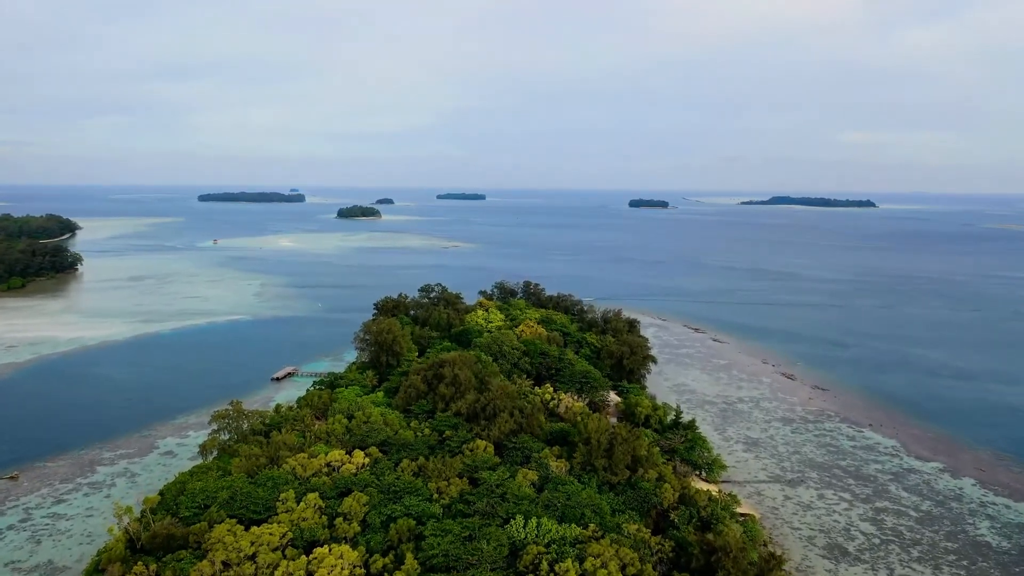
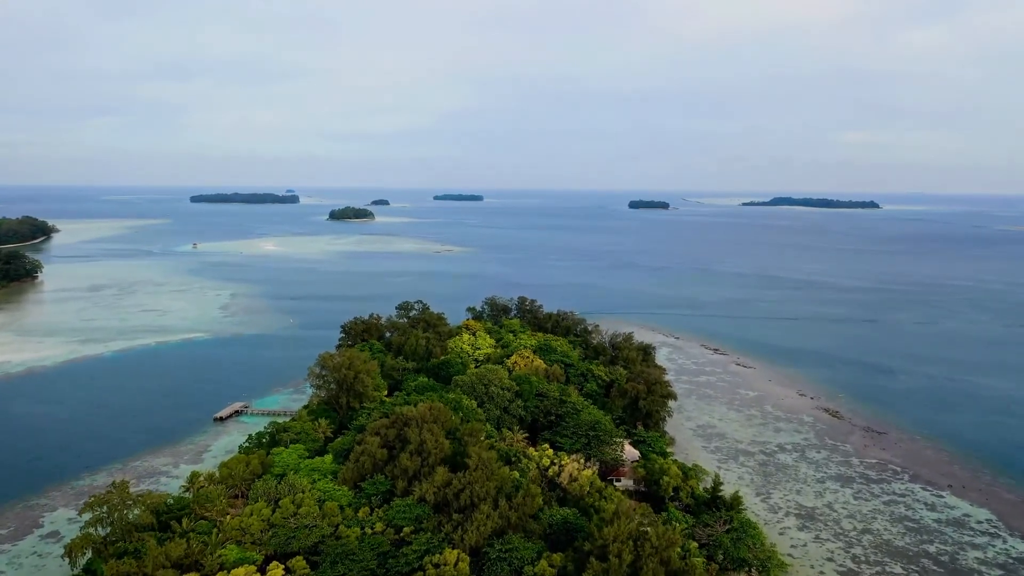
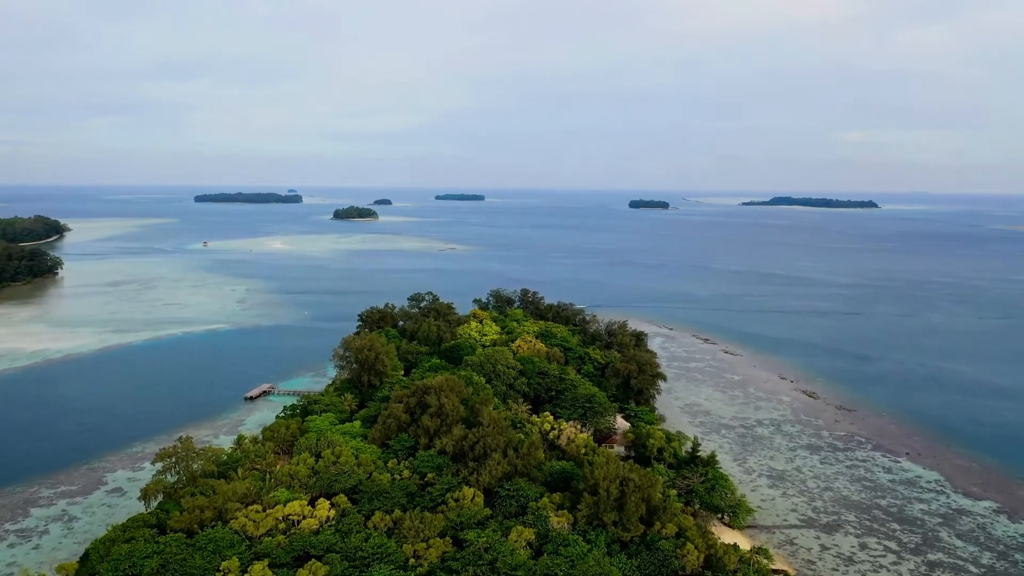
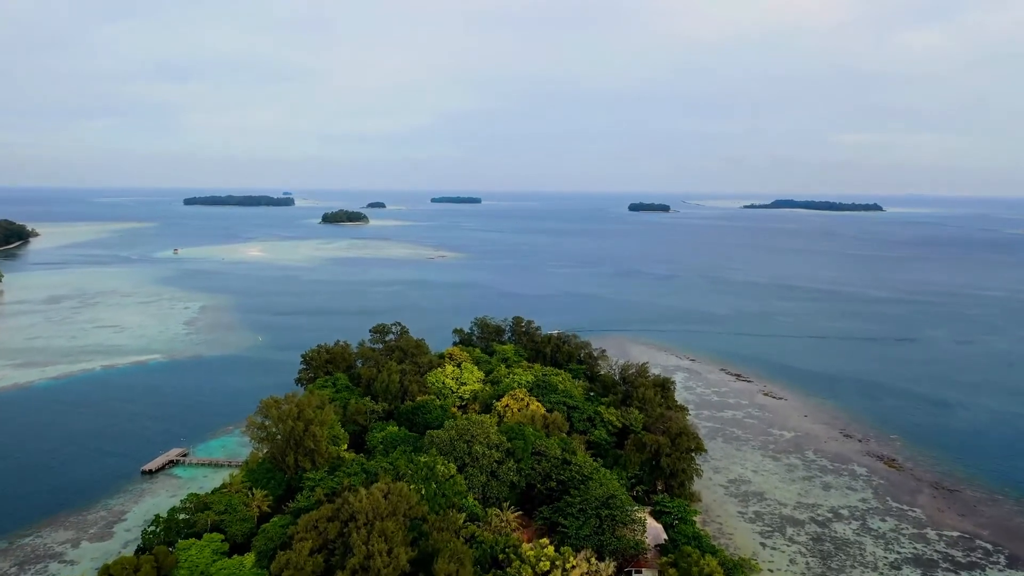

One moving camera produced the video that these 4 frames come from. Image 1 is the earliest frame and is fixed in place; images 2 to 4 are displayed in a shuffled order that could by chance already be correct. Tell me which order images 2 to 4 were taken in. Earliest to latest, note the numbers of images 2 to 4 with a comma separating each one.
3, 2, 4
